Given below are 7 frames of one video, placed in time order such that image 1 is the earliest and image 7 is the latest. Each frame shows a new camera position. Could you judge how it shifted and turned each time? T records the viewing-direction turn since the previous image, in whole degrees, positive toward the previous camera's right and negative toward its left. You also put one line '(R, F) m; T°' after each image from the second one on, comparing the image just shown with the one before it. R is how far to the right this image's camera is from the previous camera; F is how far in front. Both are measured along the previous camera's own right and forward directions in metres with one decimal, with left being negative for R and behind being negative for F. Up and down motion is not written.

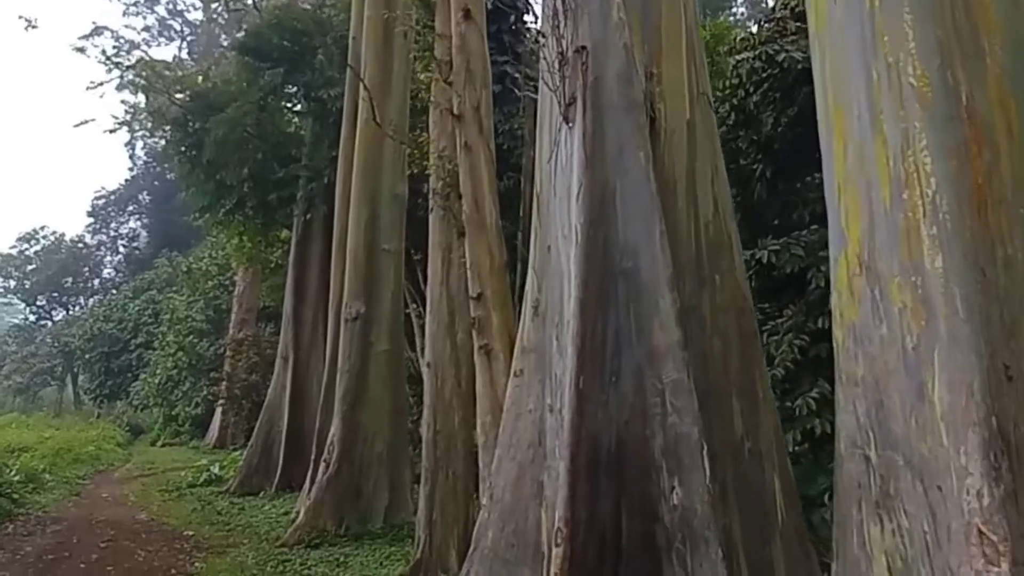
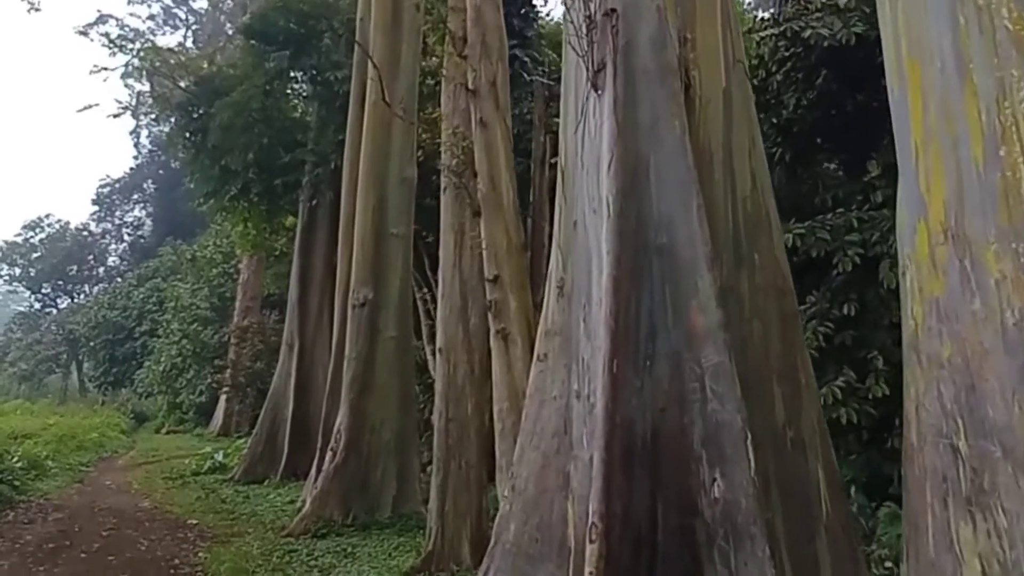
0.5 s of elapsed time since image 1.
(-0.1, +0.3) m; 0°
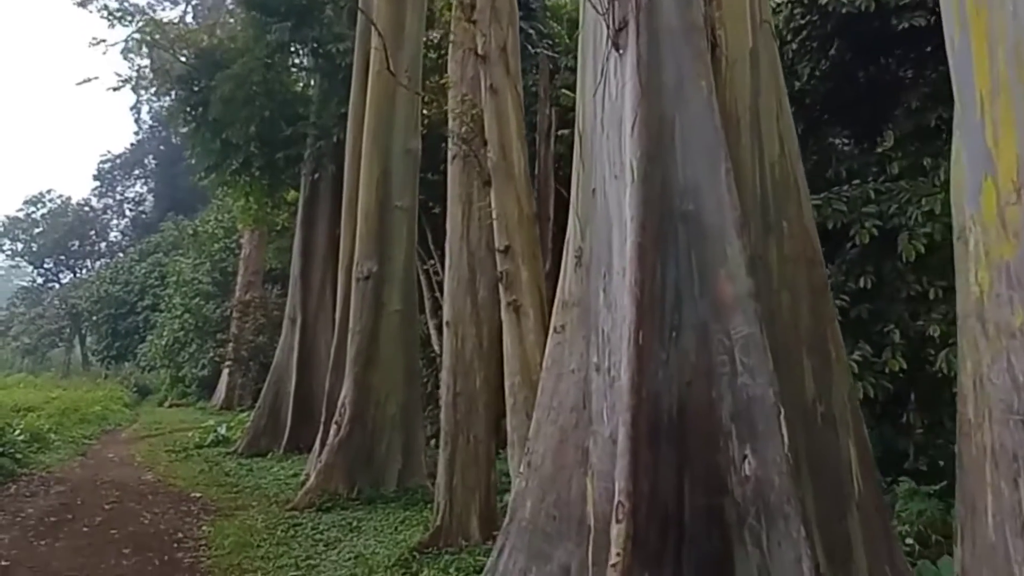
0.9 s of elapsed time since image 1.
(-0.1, +0.2) m; 0°
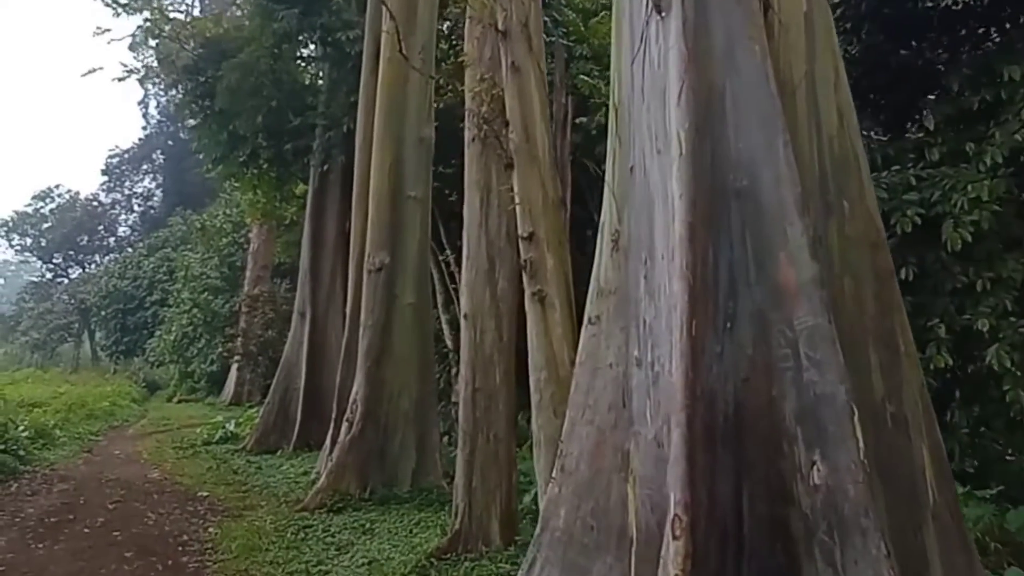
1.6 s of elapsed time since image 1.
(-0.1, +0.4) m; -1°
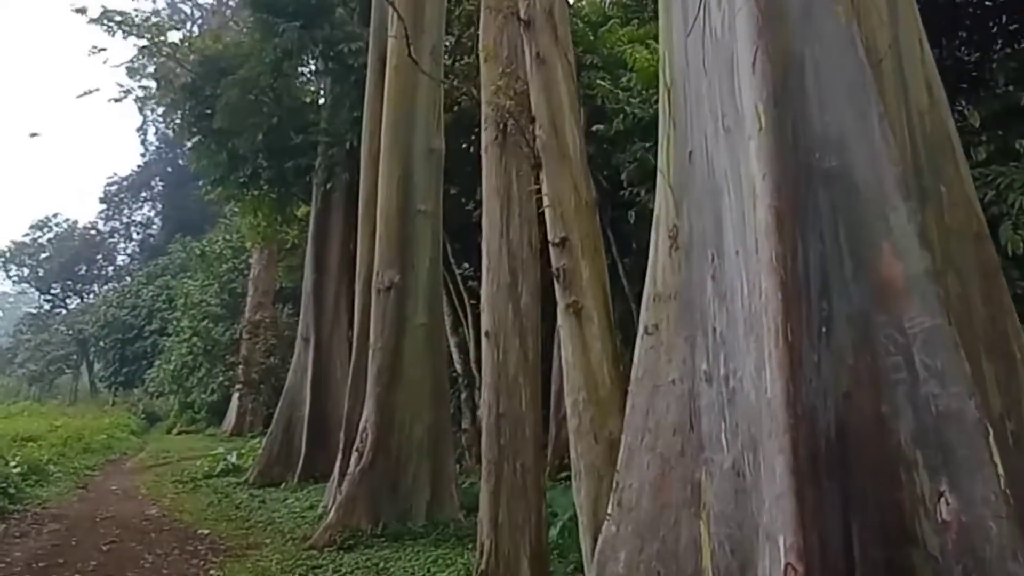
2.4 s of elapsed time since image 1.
(-0.2, +0.5) m; 0°
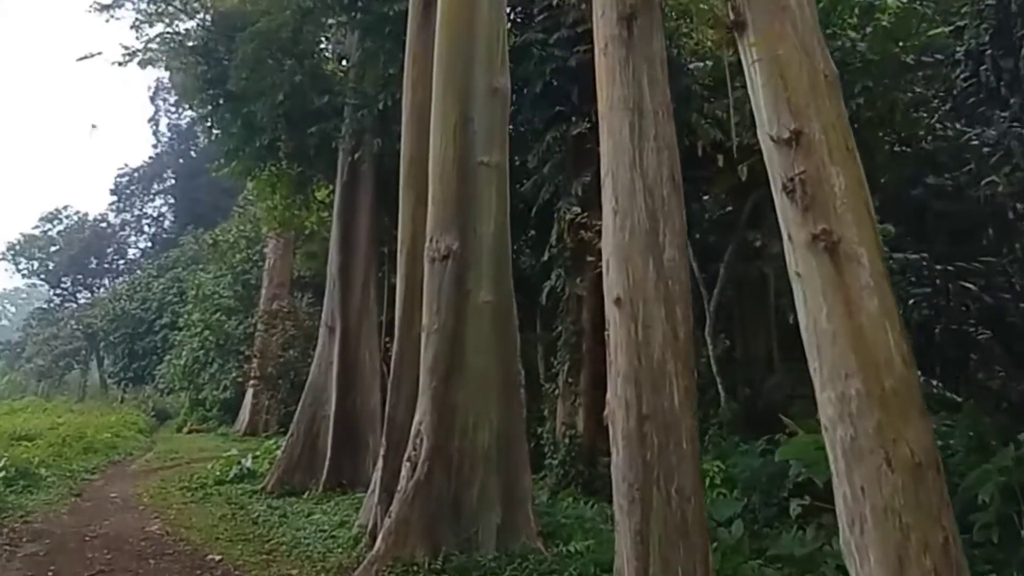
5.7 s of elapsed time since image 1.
(-0.7, +1.9) m; -1°
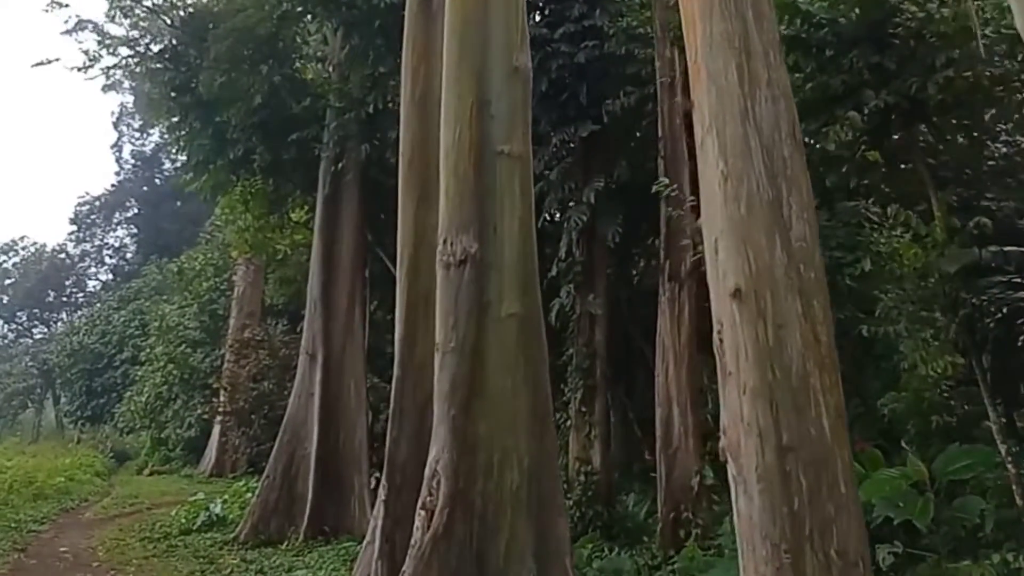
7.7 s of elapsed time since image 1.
(-0.4, +1.1) m; +2°
